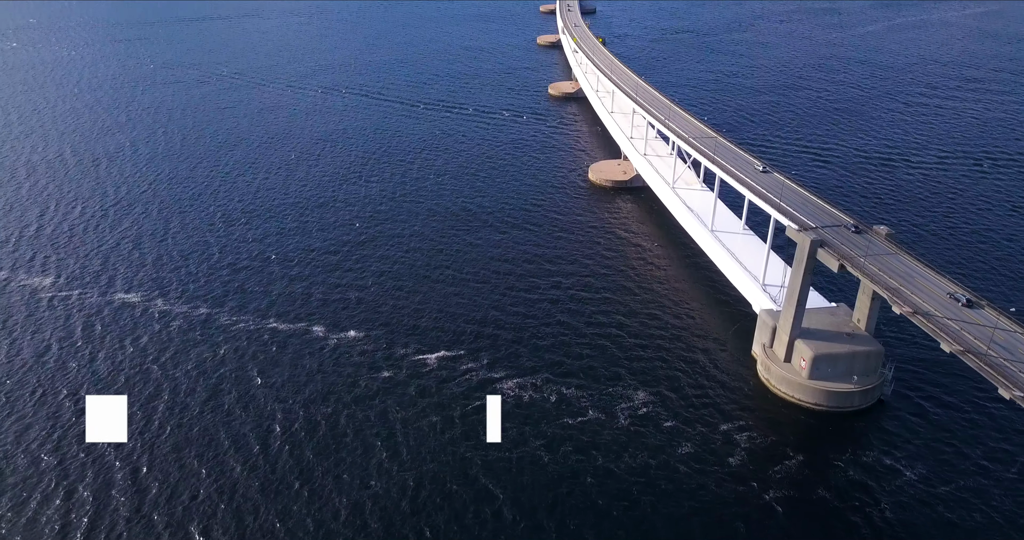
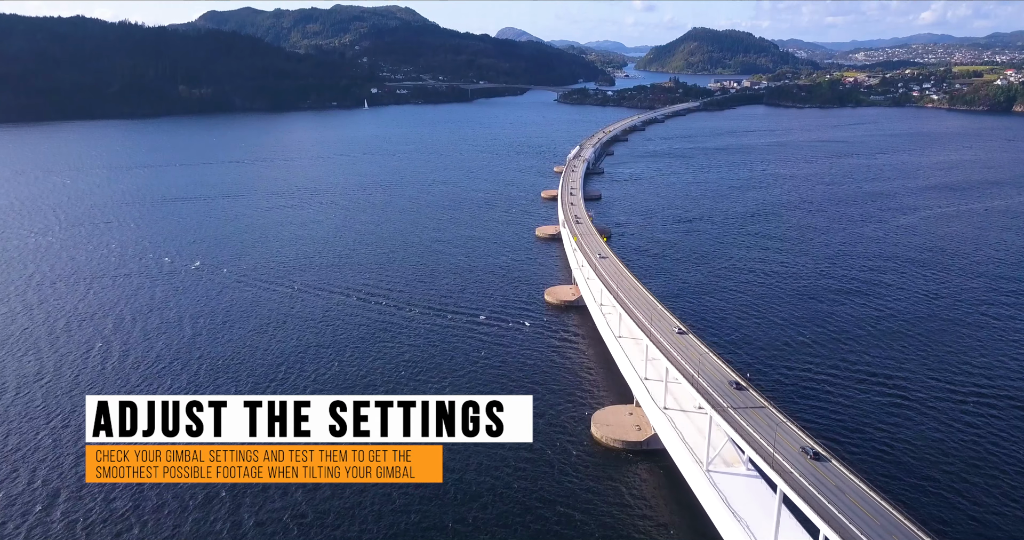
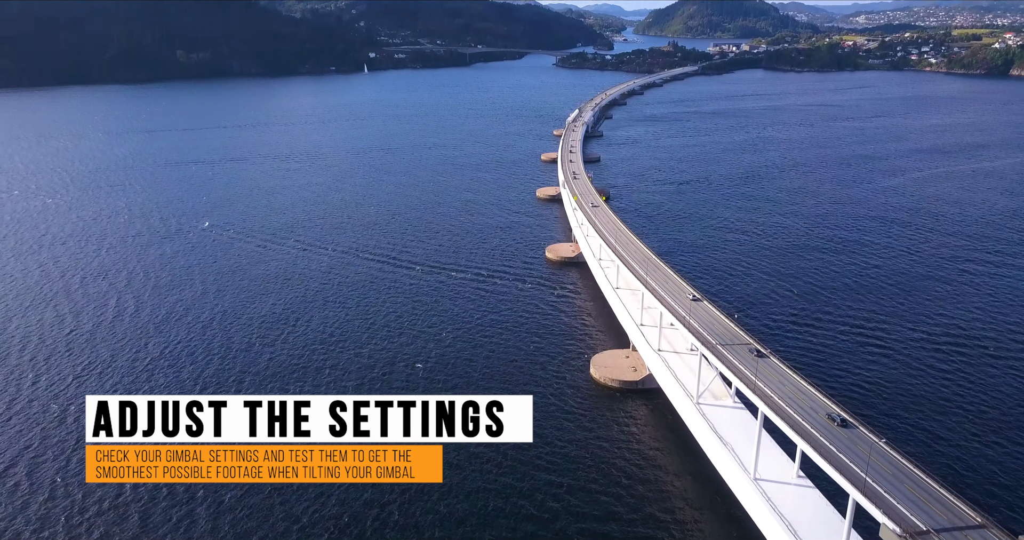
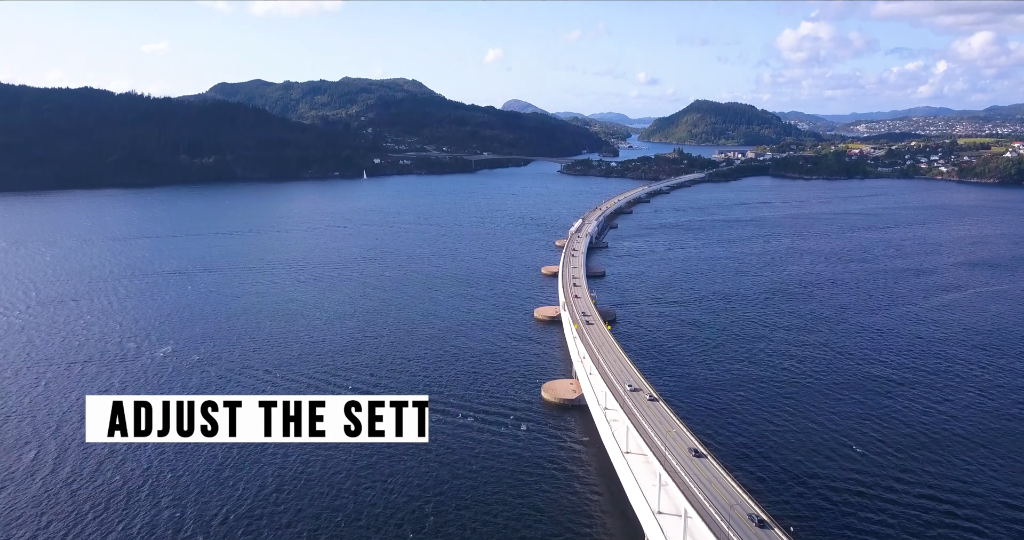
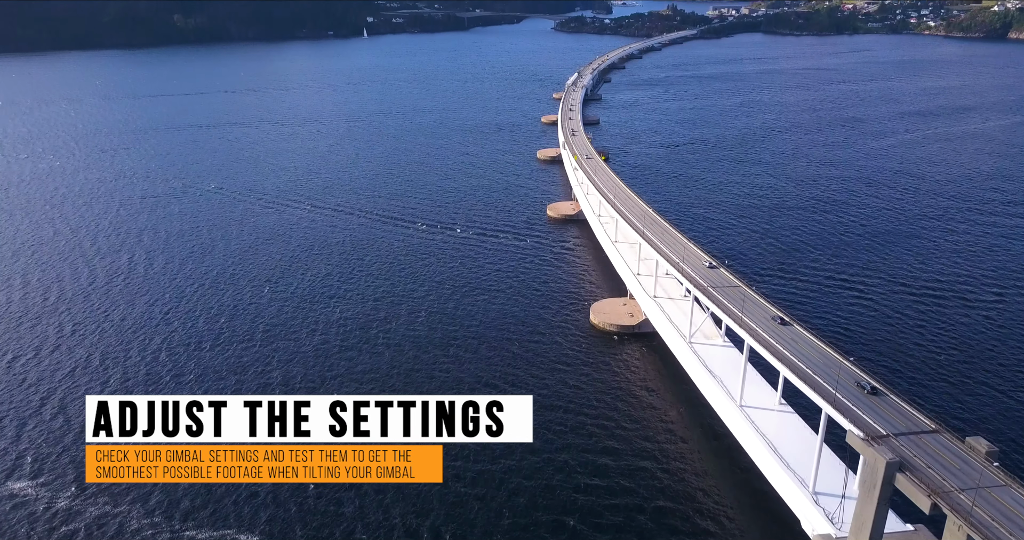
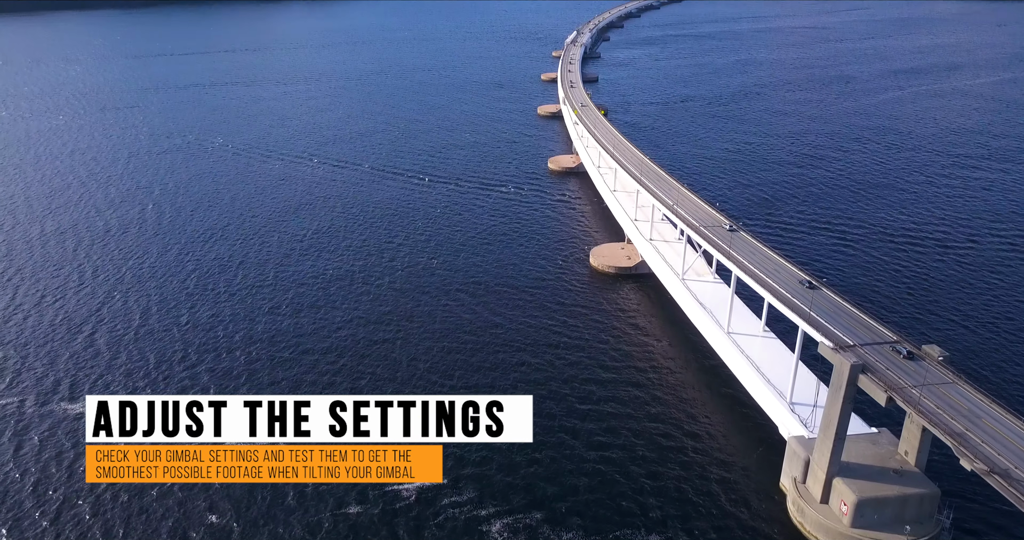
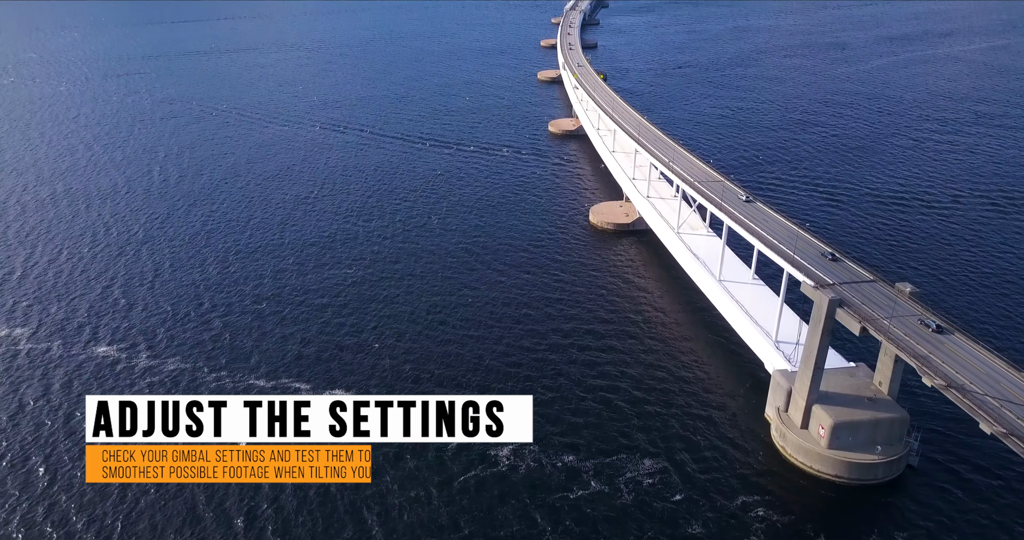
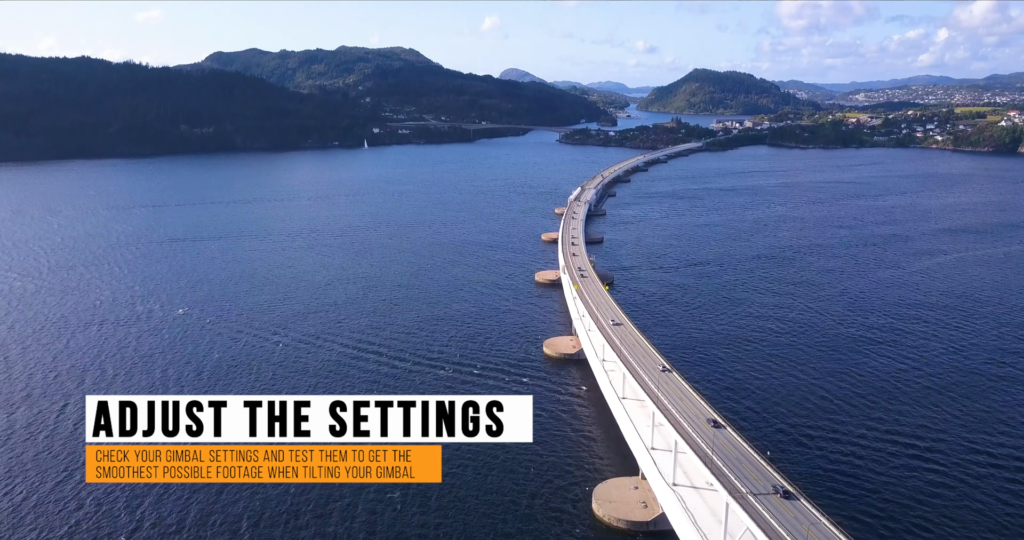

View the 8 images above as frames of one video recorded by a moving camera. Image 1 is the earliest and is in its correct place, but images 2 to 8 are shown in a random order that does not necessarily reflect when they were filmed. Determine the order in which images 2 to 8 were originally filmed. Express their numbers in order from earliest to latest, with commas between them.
7, 6, 5, 3, 2, 8, 4
